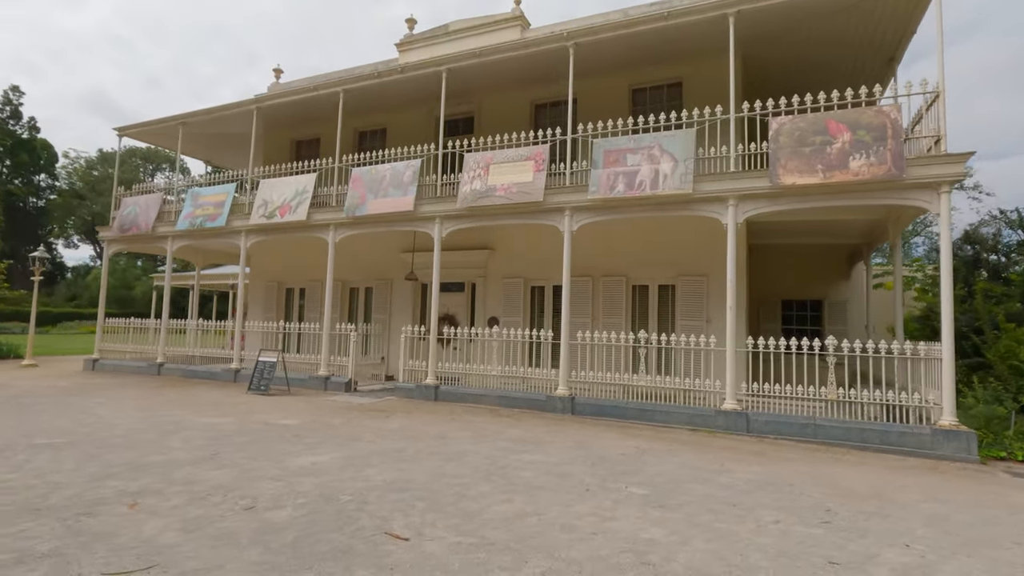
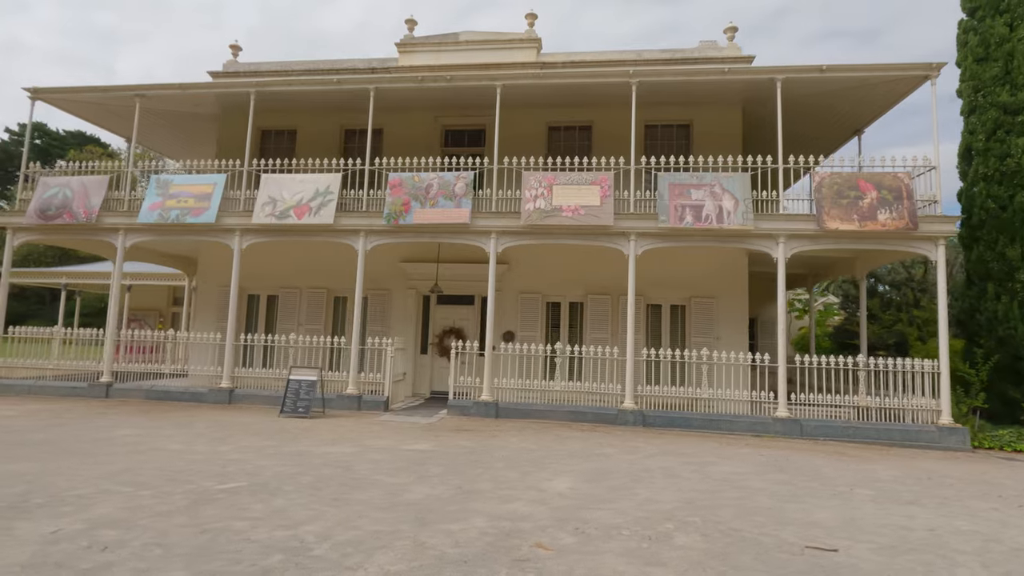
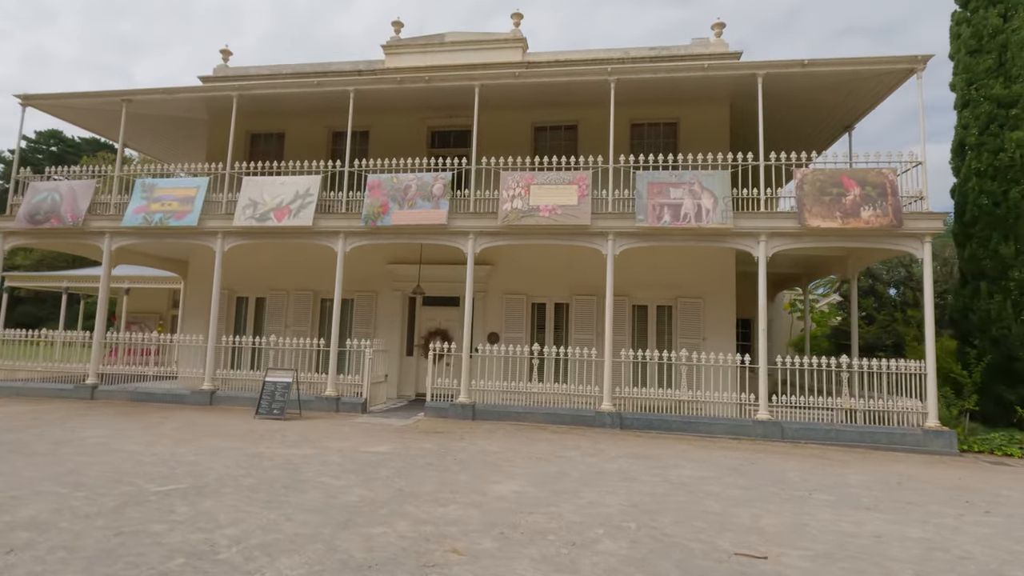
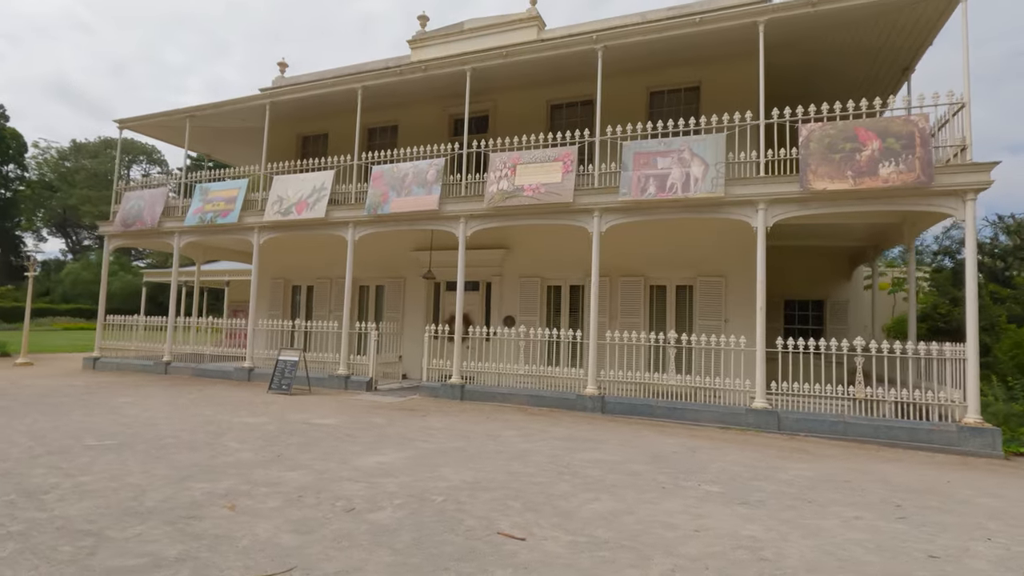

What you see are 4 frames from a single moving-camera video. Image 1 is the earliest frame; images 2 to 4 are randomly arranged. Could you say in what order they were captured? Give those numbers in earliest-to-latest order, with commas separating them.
4, 3, 2
